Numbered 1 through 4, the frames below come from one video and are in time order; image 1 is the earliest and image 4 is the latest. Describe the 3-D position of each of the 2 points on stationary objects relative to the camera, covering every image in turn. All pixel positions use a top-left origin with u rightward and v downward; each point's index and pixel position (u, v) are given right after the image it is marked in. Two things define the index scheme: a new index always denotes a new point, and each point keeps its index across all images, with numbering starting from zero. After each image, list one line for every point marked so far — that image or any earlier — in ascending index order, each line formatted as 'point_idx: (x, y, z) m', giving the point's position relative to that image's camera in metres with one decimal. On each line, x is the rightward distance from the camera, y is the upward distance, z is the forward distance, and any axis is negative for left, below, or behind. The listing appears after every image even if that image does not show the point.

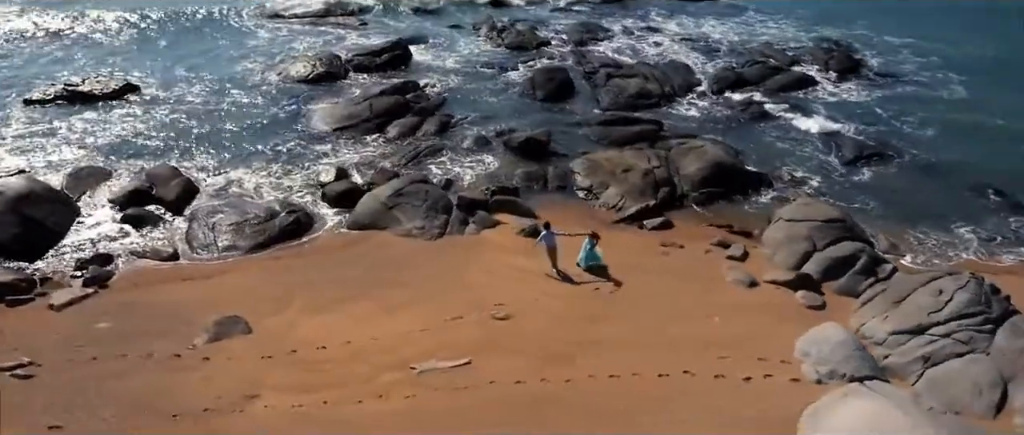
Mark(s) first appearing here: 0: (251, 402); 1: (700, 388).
0: (-3.6, -2.5, +10.7) m
1: (+2.6, -2.4, +11.0) m
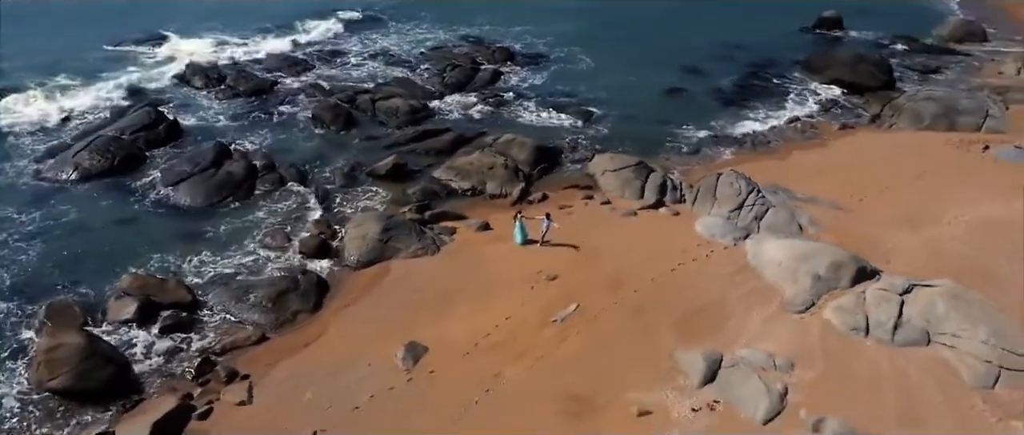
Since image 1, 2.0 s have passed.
0: (-0.3, -3.1, +15.4) m
1: (+4.4, -1.3, +19.1) m
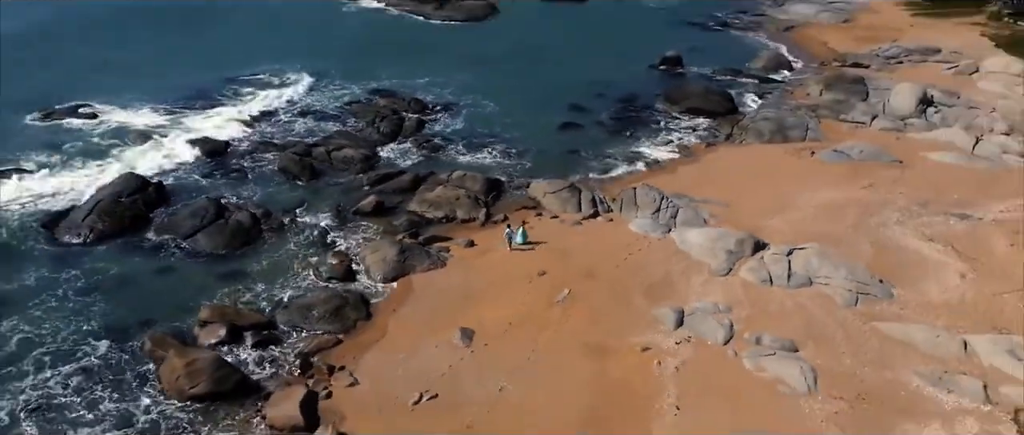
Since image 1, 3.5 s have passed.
0: (+0.6, -3.4, +21.2) m
1: (+4.2, -1.3, +25.8) m
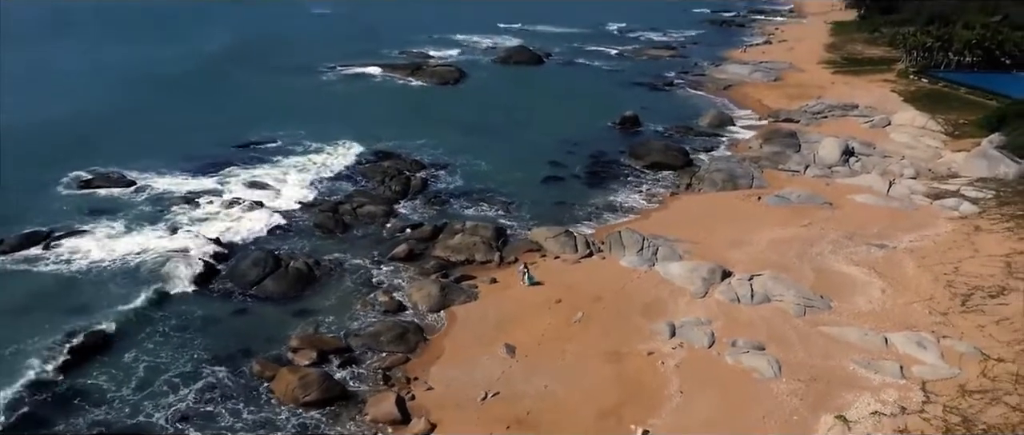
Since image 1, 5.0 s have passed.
0: (+1.8, -4.7, +27.2) m
1: (+5.0, -2.8, +32.2) m
